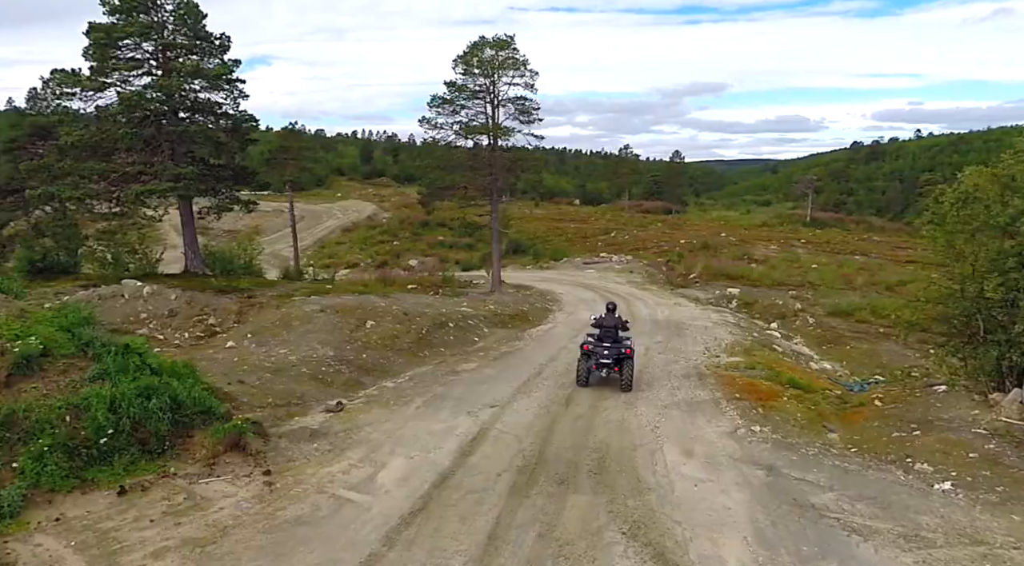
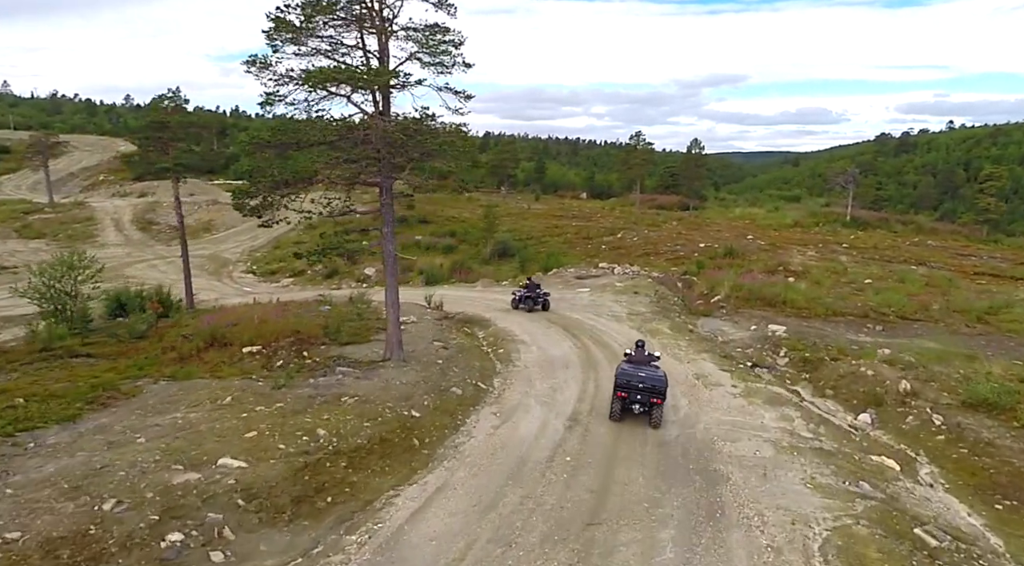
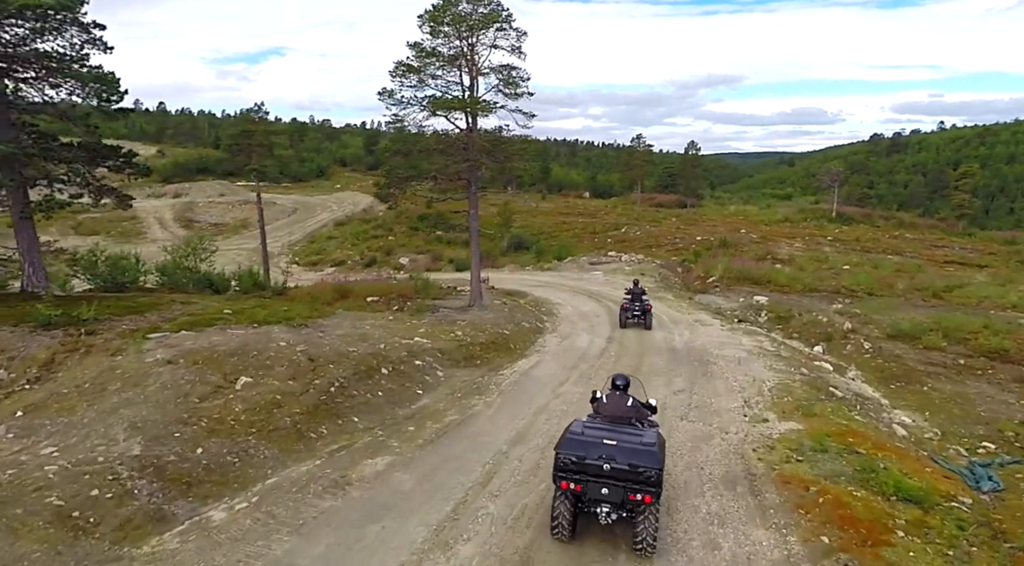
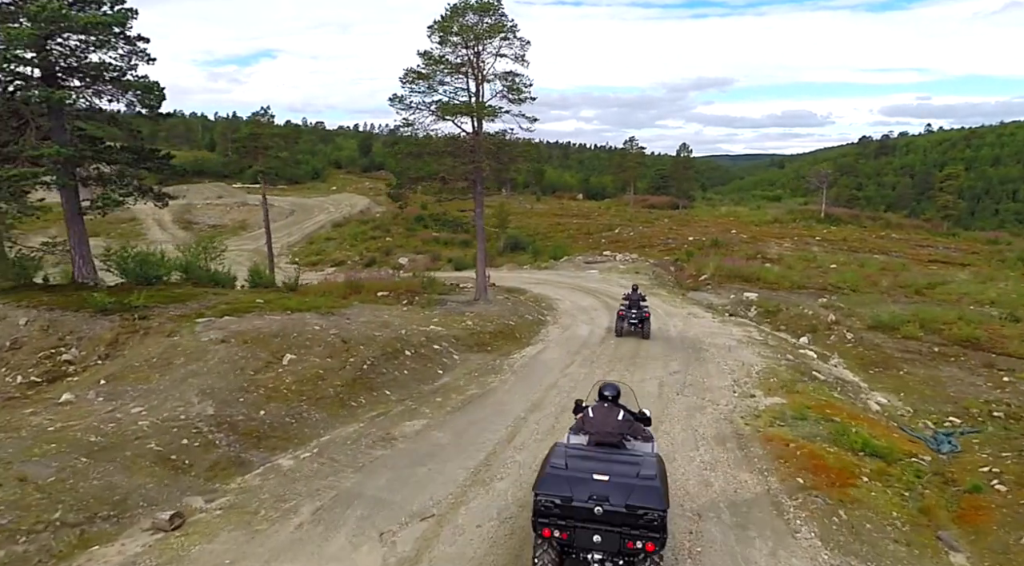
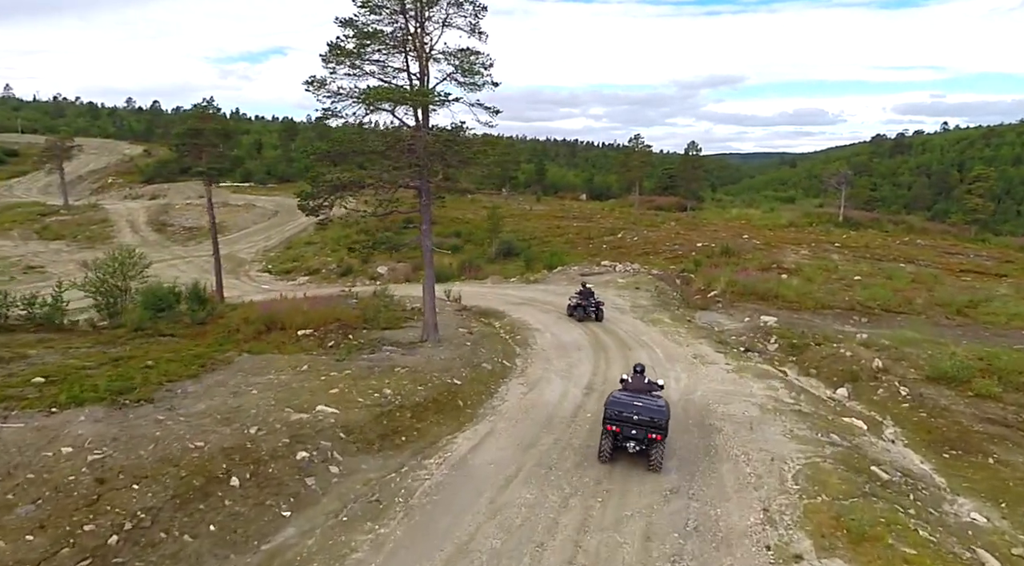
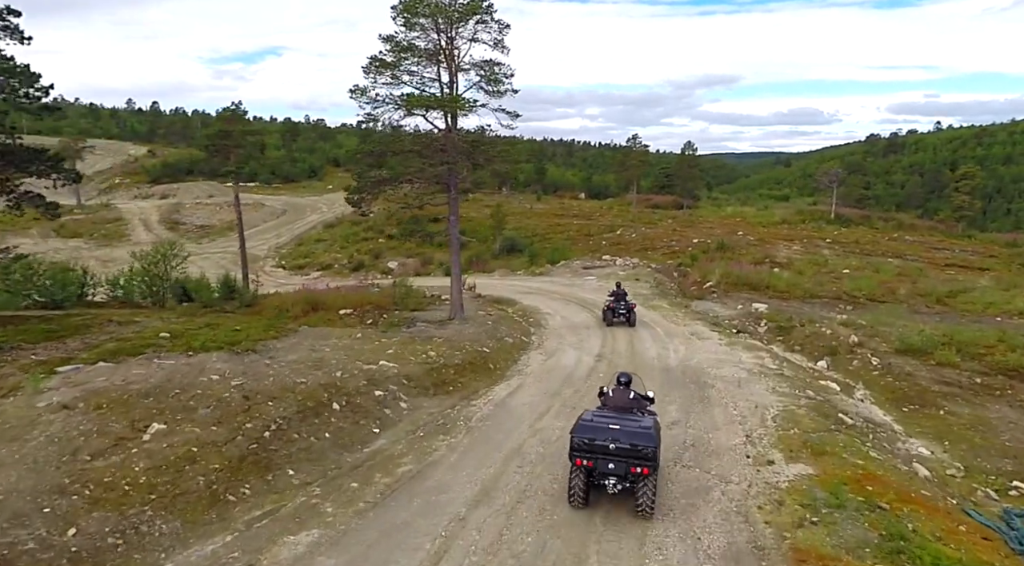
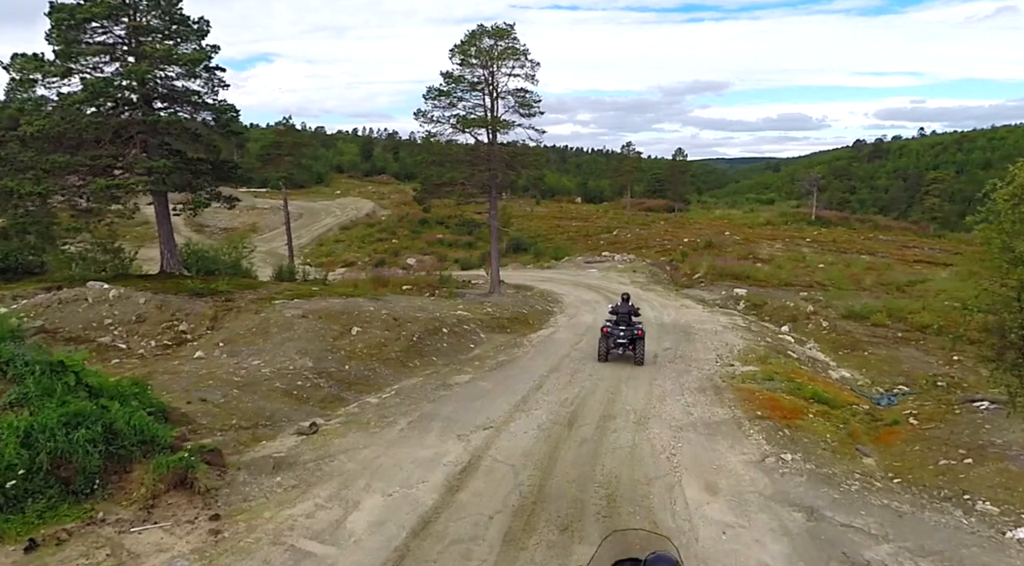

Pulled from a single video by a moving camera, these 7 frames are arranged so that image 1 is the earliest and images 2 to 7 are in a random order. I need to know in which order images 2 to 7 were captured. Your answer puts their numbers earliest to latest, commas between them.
7, 4, 3, 6, 5, 2
